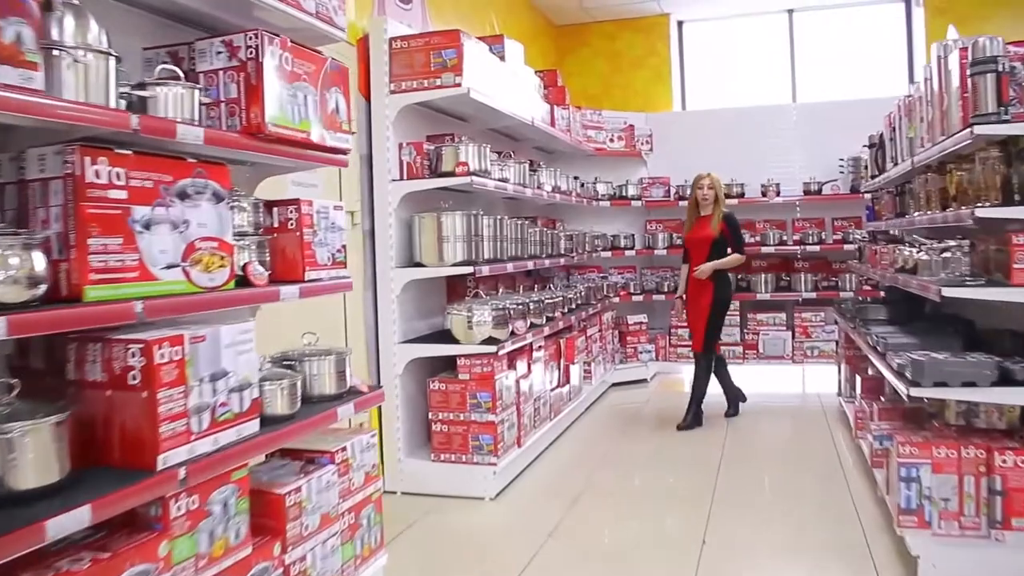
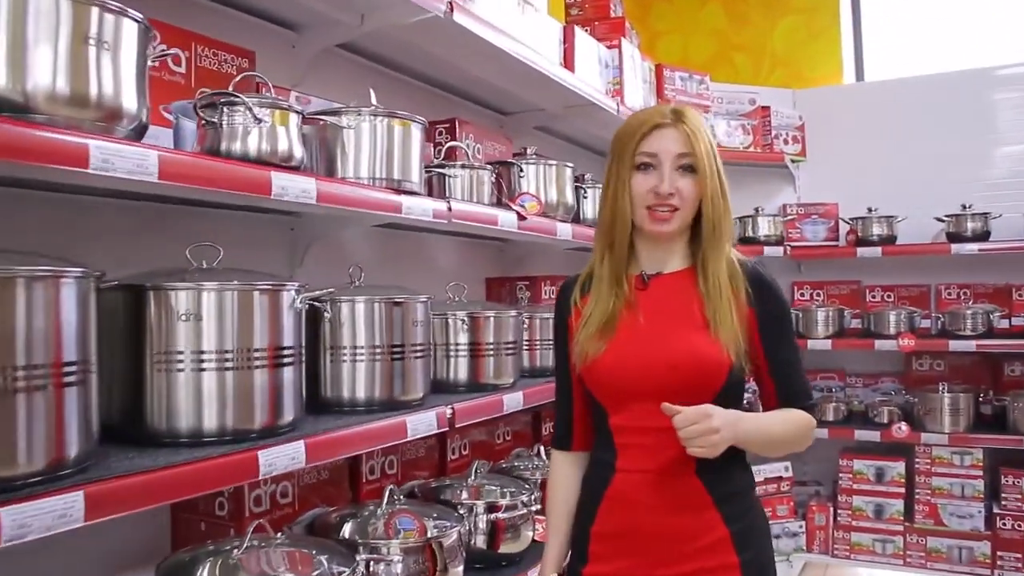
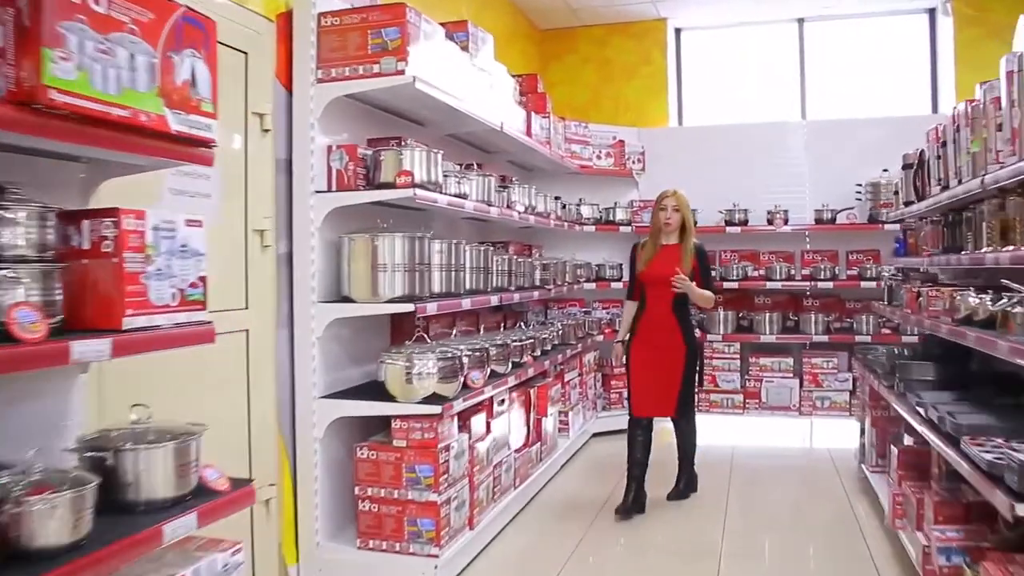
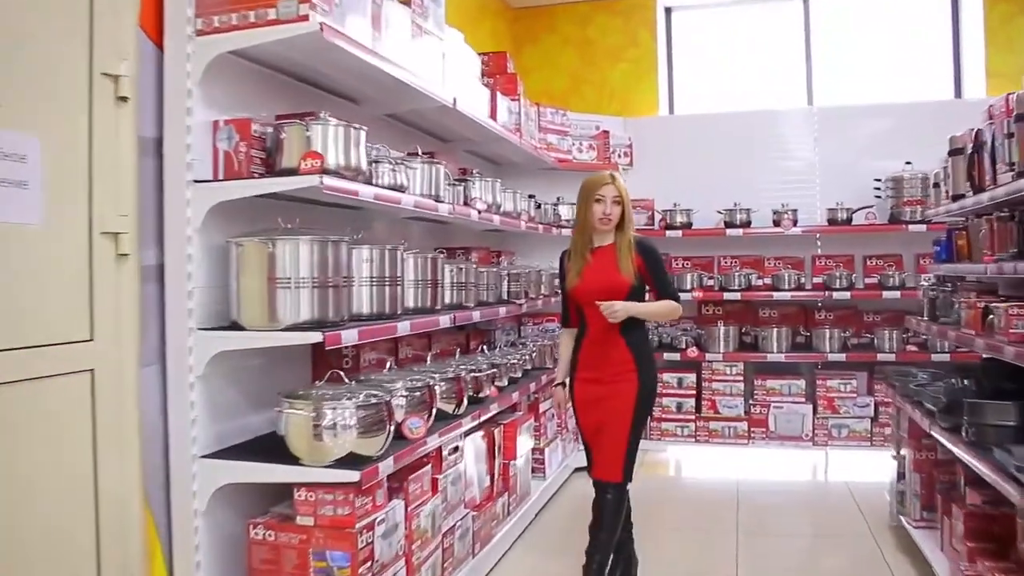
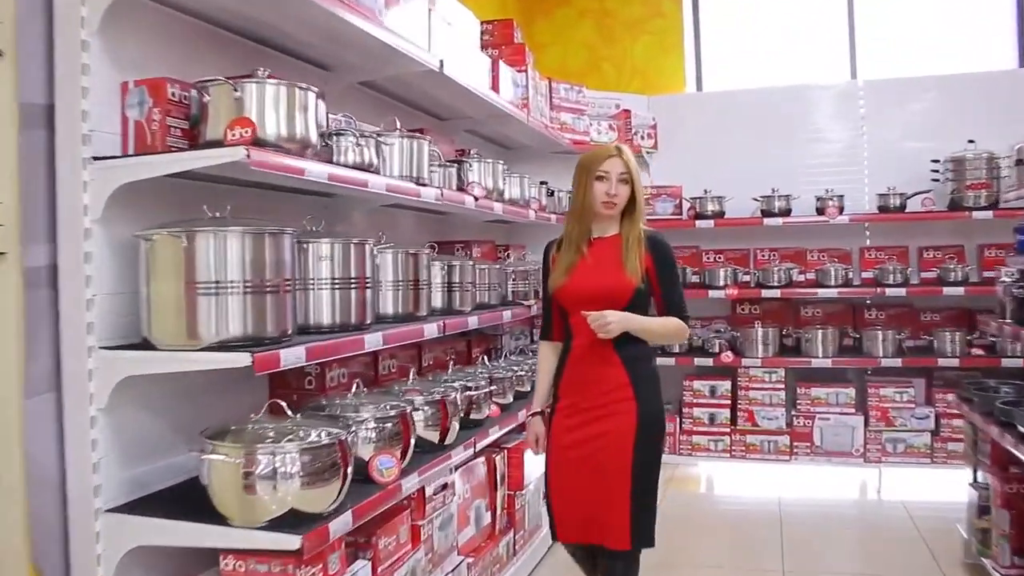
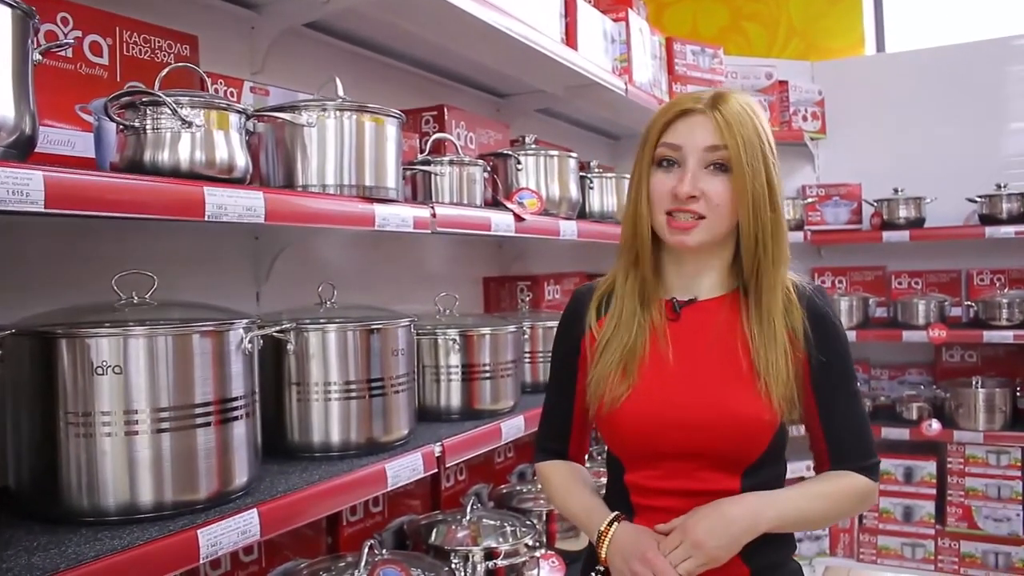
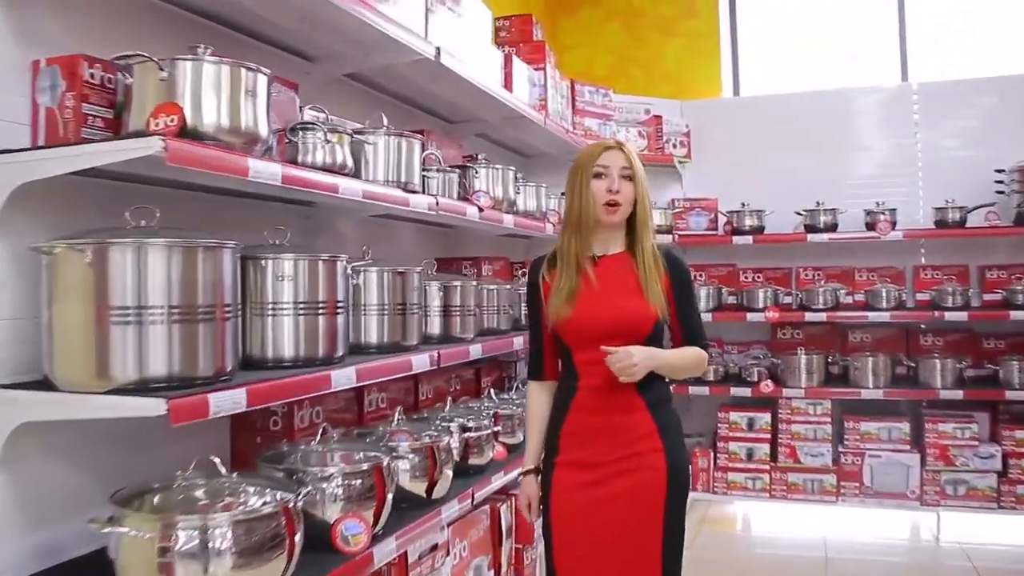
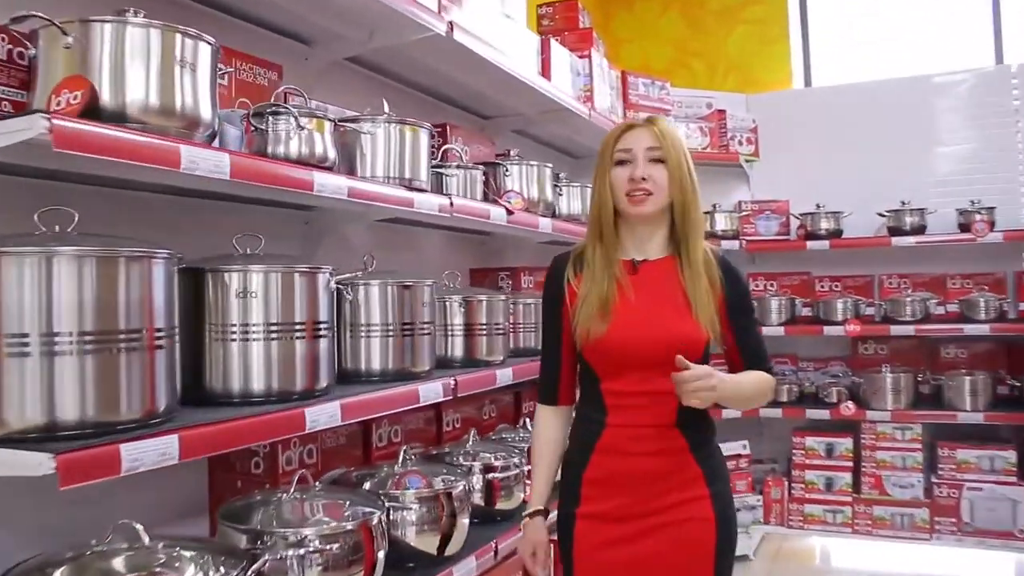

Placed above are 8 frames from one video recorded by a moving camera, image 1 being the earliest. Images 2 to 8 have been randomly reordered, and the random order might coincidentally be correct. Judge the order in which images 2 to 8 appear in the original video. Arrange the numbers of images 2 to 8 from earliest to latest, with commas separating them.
3, 4, 5, 7, 8, 2, 6
